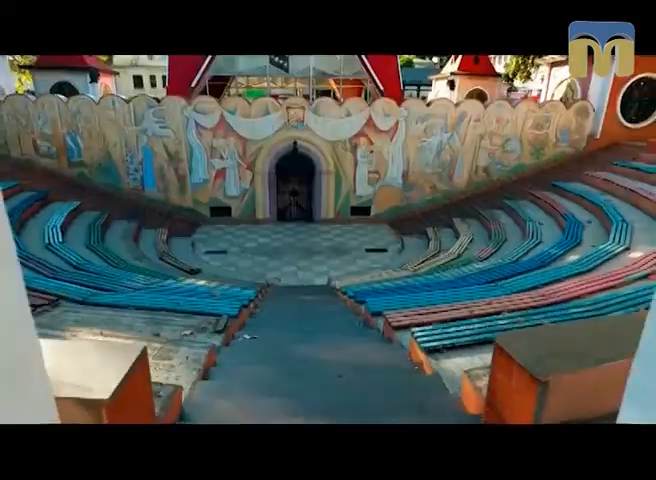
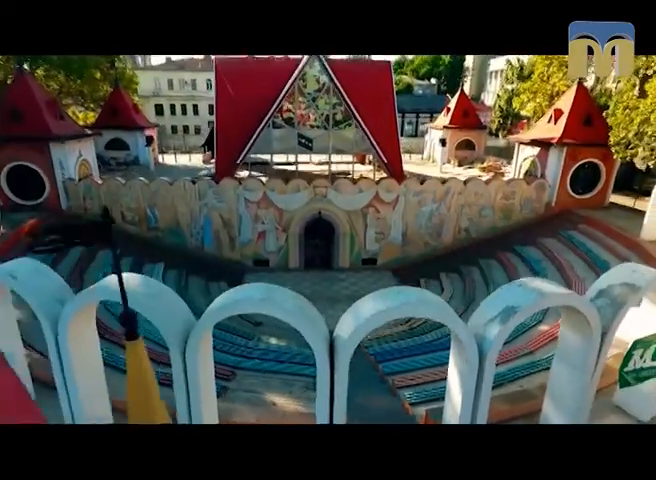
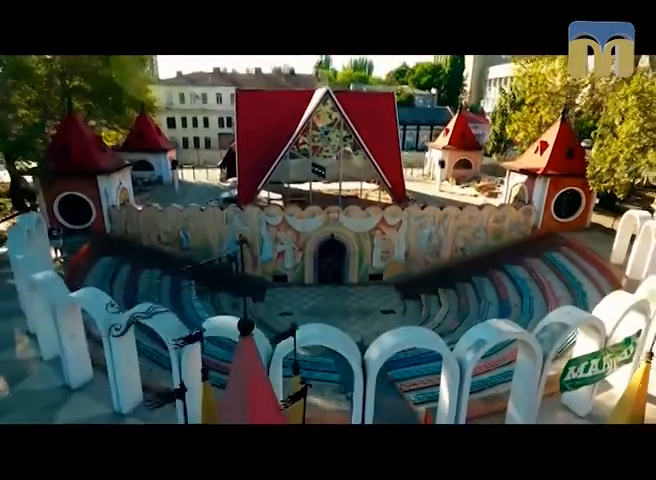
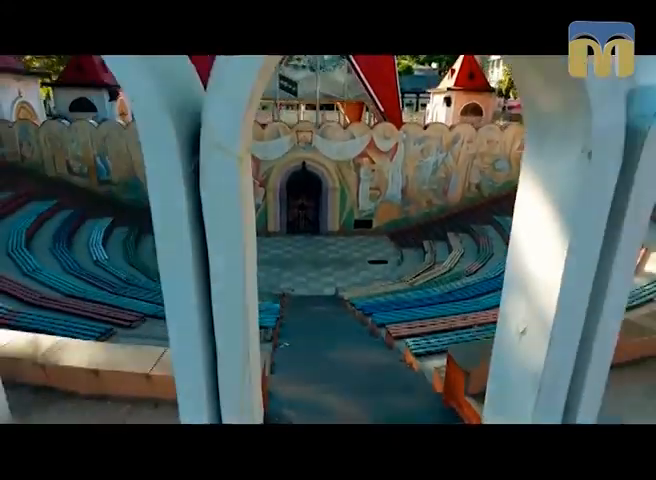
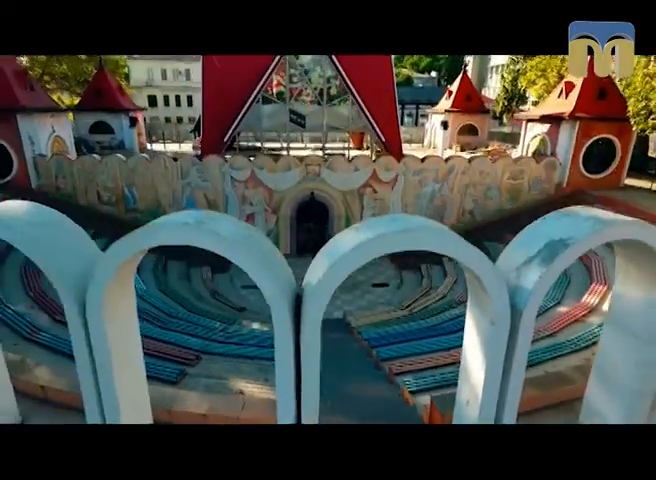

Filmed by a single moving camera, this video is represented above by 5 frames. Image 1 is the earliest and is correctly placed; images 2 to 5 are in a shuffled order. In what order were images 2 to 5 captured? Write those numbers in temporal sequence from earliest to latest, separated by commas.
4, 5, 2, 3
